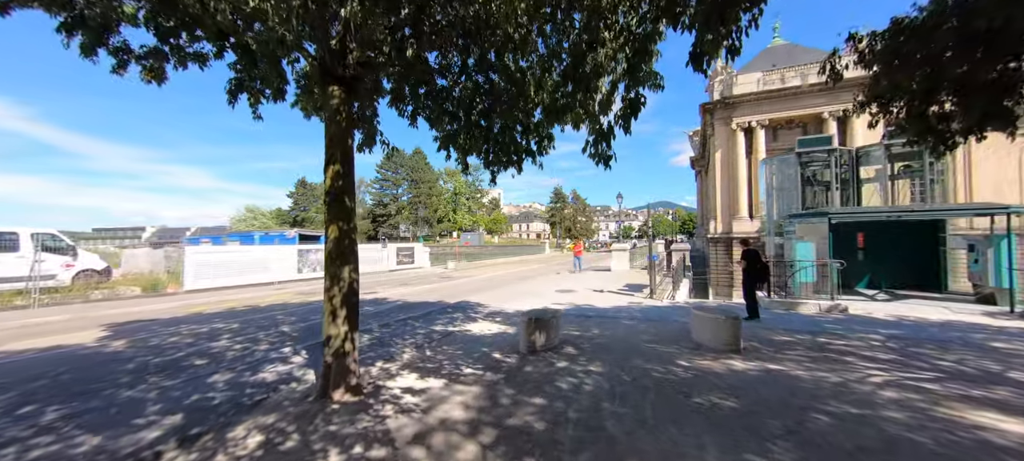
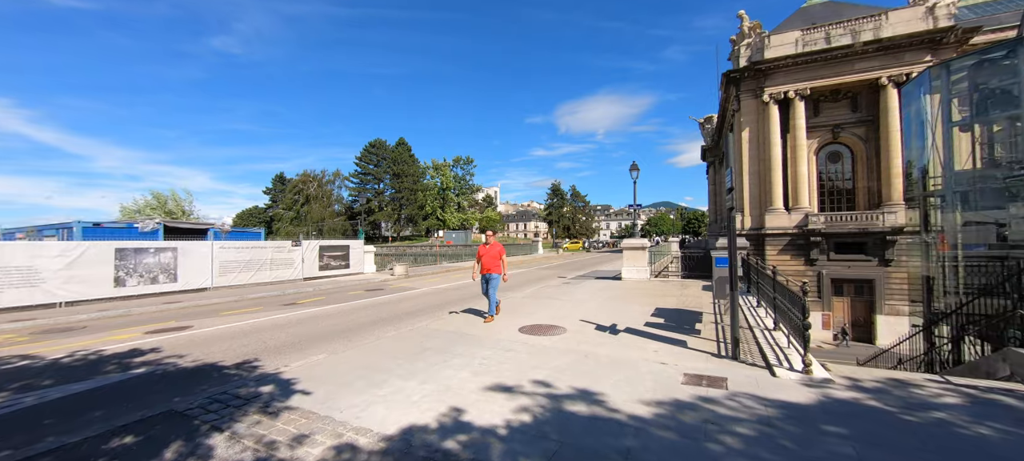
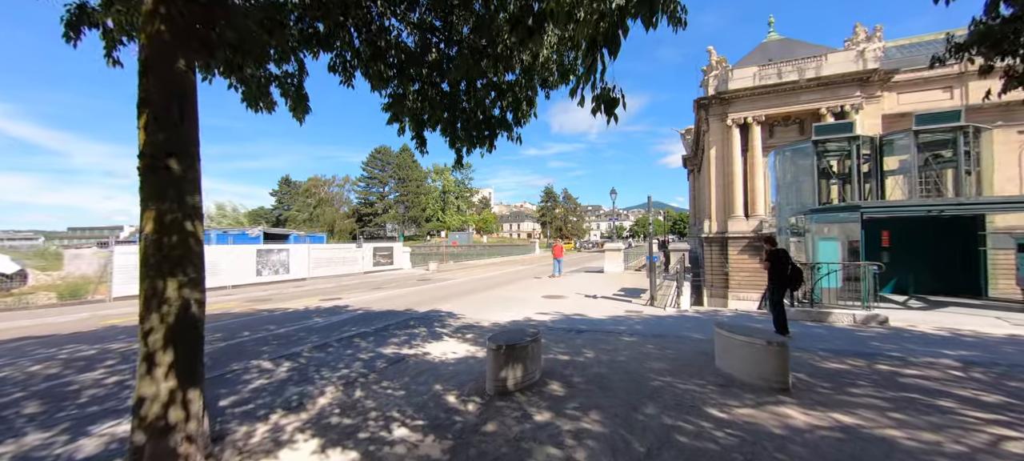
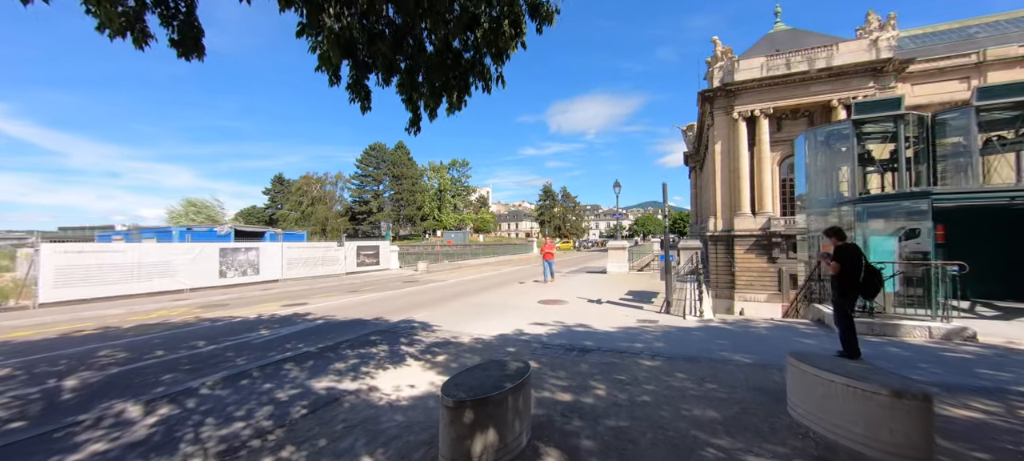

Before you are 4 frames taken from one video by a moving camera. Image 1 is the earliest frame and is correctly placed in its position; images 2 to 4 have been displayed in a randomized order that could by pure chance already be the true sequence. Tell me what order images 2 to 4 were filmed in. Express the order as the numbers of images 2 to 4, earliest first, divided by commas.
3, 4, 2
